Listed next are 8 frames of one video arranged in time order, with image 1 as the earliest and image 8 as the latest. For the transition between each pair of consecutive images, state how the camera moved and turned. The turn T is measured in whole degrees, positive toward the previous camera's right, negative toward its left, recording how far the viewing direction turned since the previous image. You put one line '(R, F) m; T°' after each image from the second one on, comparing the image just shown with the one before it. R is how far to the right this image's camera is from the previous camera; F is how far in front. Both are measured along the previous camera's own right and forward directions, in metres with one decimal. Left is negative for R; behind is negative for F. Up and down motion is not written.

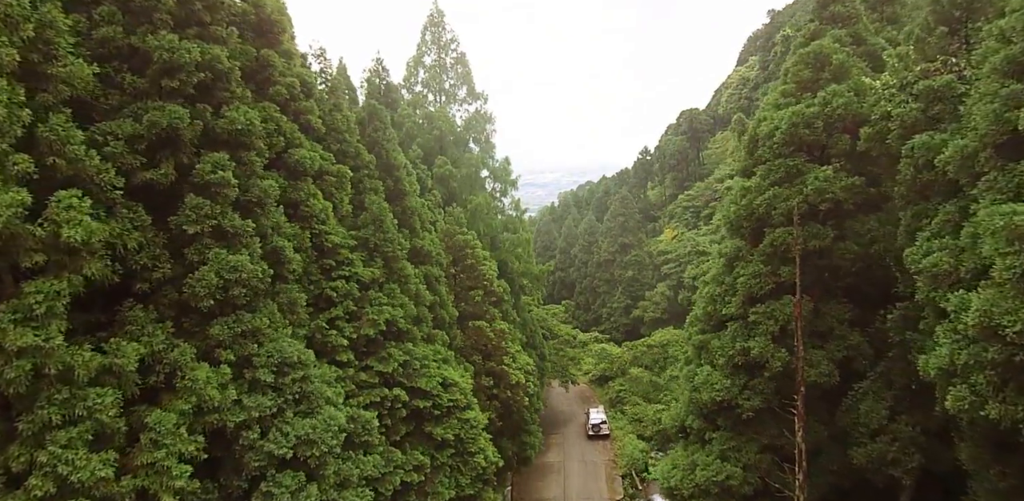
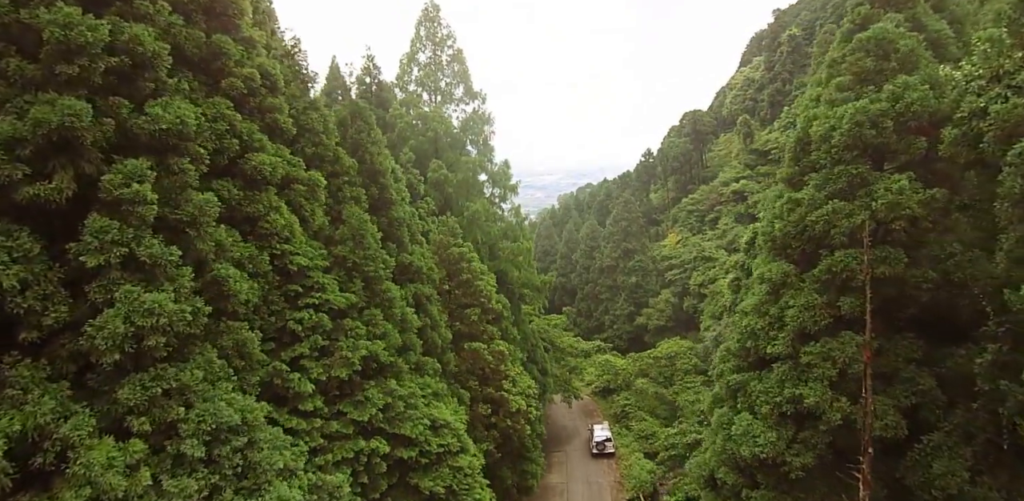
(0.0, +1.3) m; 0°
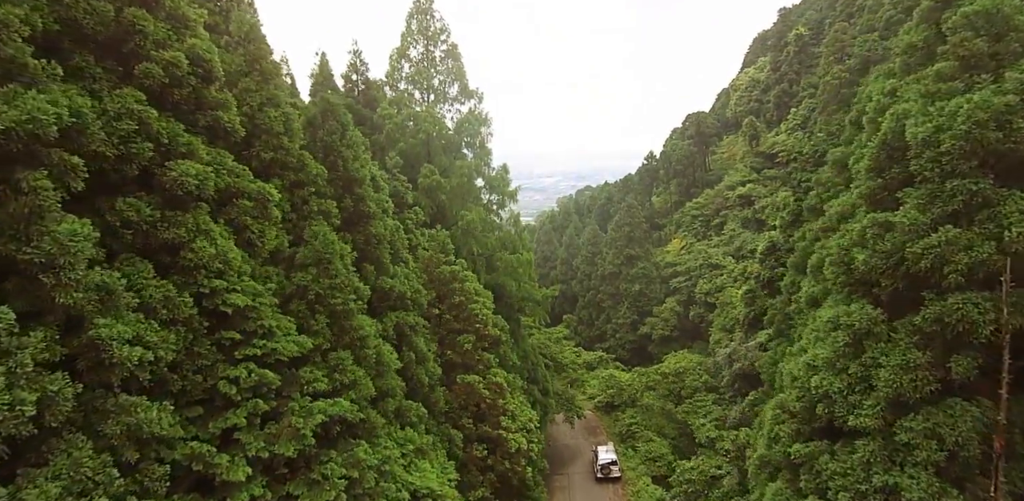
(0.0, +1.5) m; 0°
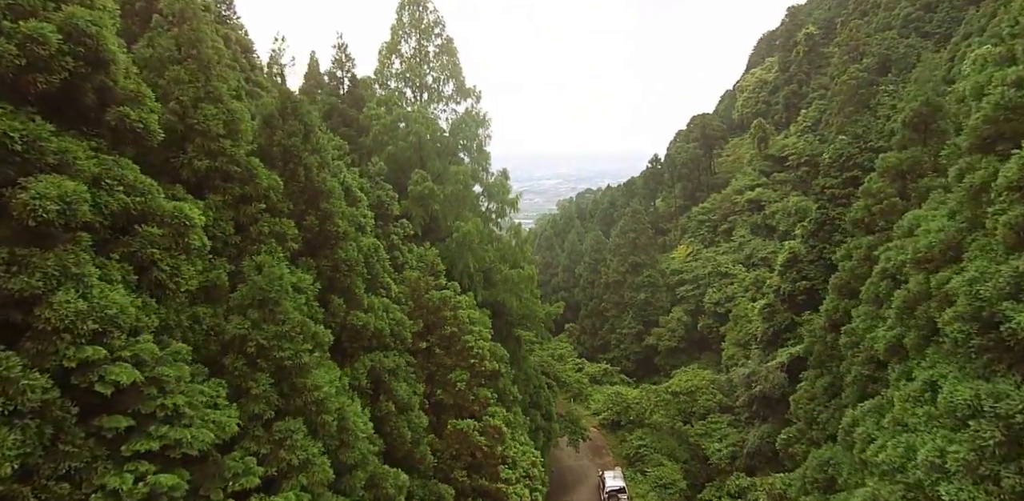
(0.0, +1.5) m; 0°
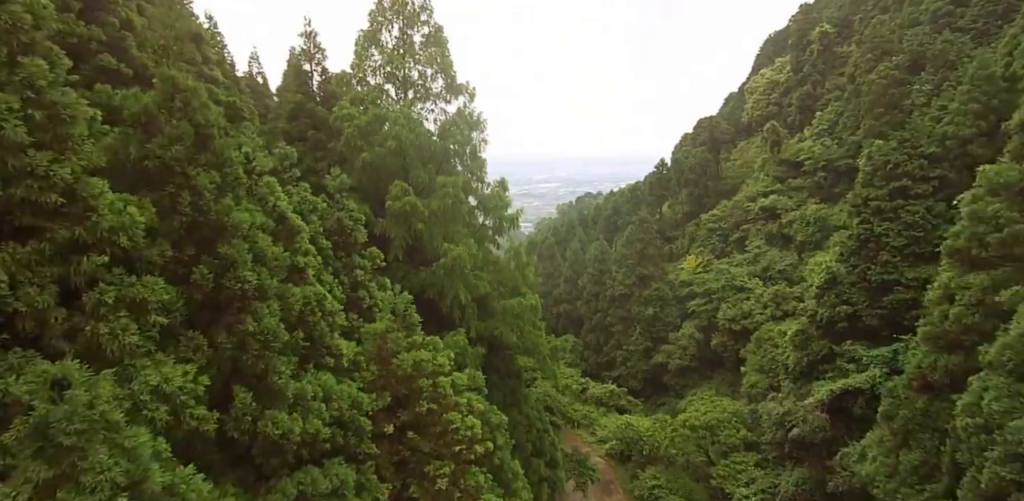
(0.0, +2.3) m; 0°
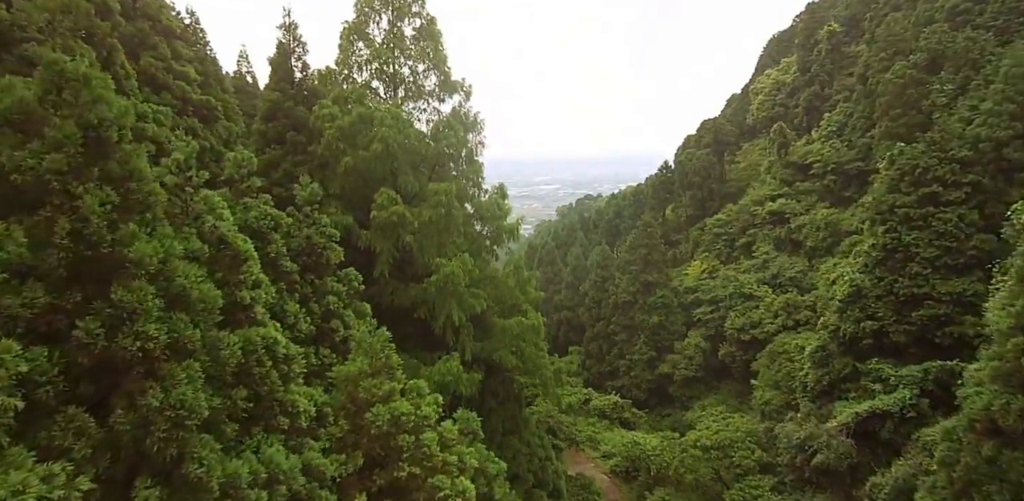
(0.0, +1.1) m; 0°
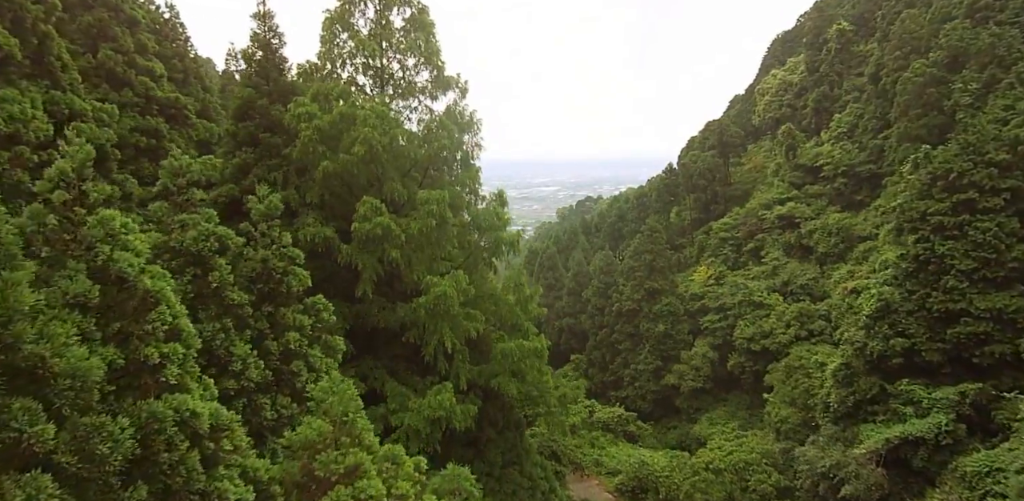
(0.0, +1.1) m; 0°
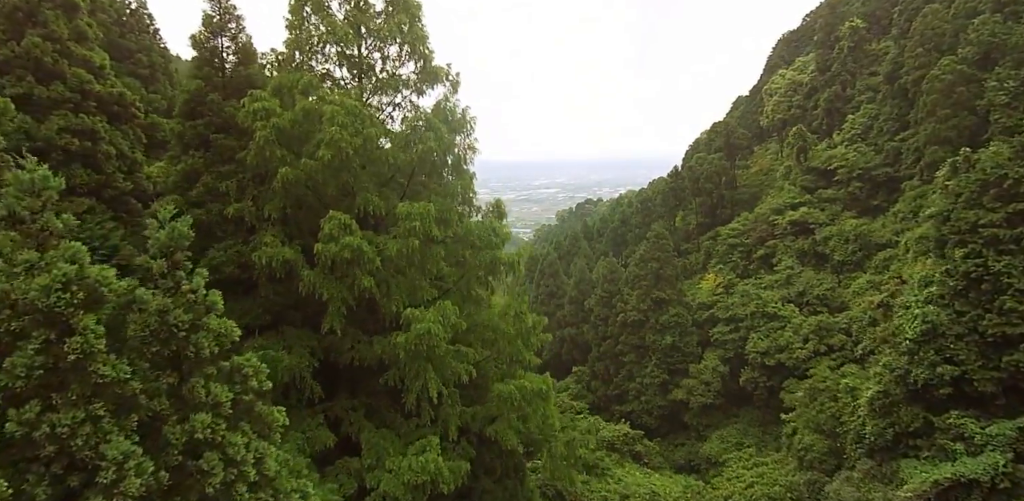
(0.0, +1.5) m; 0°
